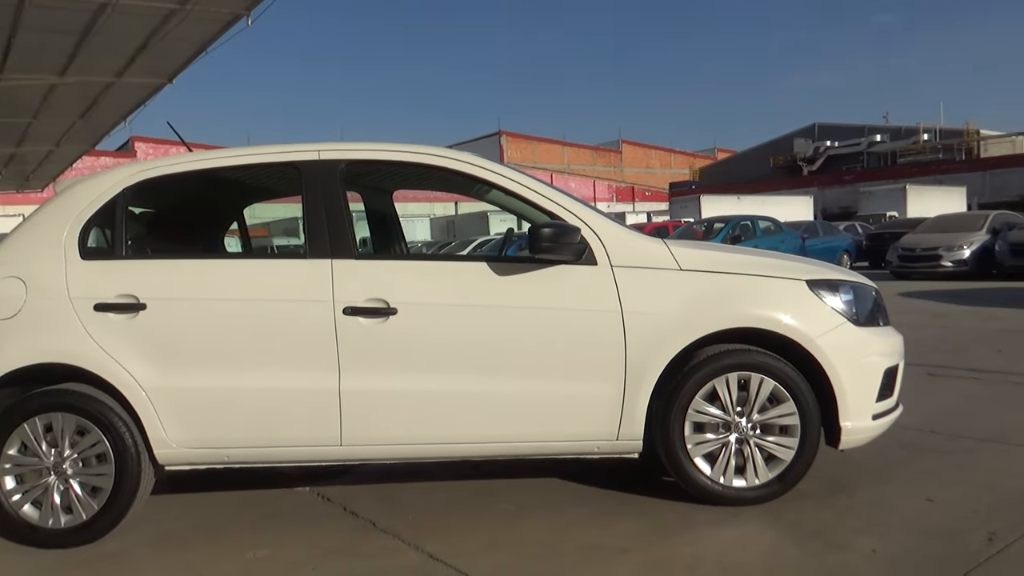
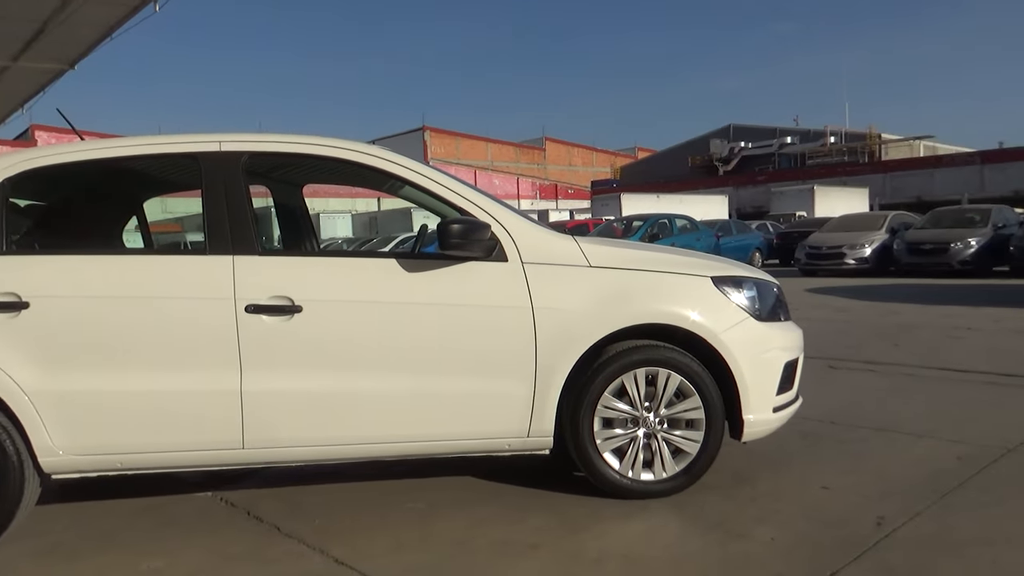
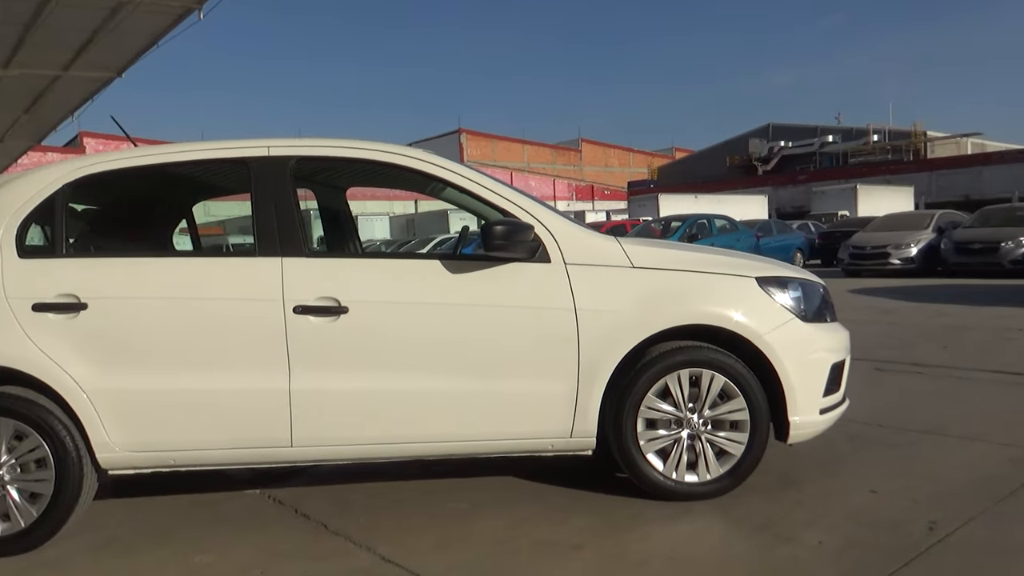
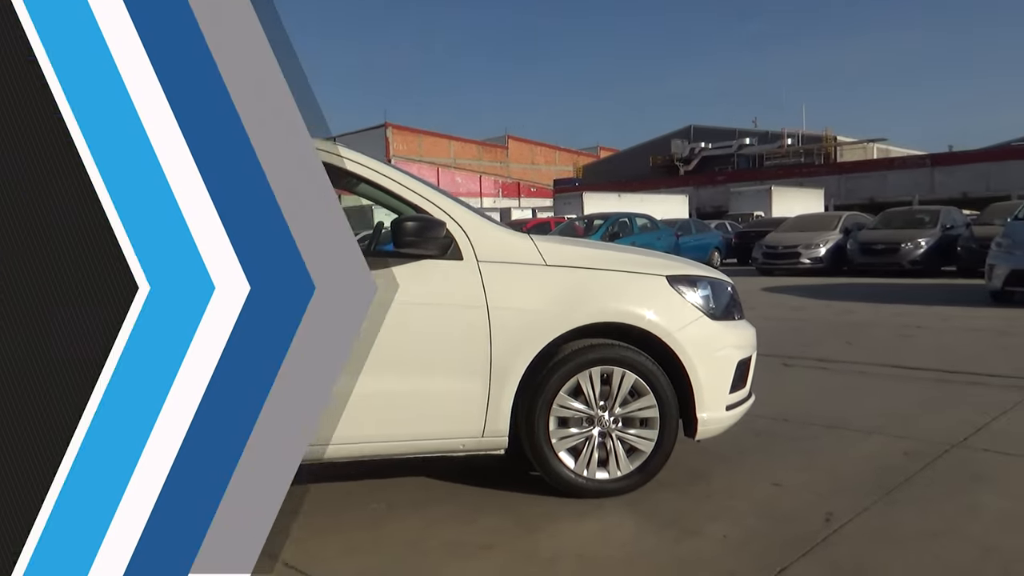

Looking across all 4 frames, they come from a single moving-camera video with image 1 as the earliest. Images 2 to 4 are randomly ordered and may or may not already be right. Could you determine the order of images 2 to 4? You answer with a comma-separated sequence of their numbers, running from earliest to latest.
3, 2, 4
